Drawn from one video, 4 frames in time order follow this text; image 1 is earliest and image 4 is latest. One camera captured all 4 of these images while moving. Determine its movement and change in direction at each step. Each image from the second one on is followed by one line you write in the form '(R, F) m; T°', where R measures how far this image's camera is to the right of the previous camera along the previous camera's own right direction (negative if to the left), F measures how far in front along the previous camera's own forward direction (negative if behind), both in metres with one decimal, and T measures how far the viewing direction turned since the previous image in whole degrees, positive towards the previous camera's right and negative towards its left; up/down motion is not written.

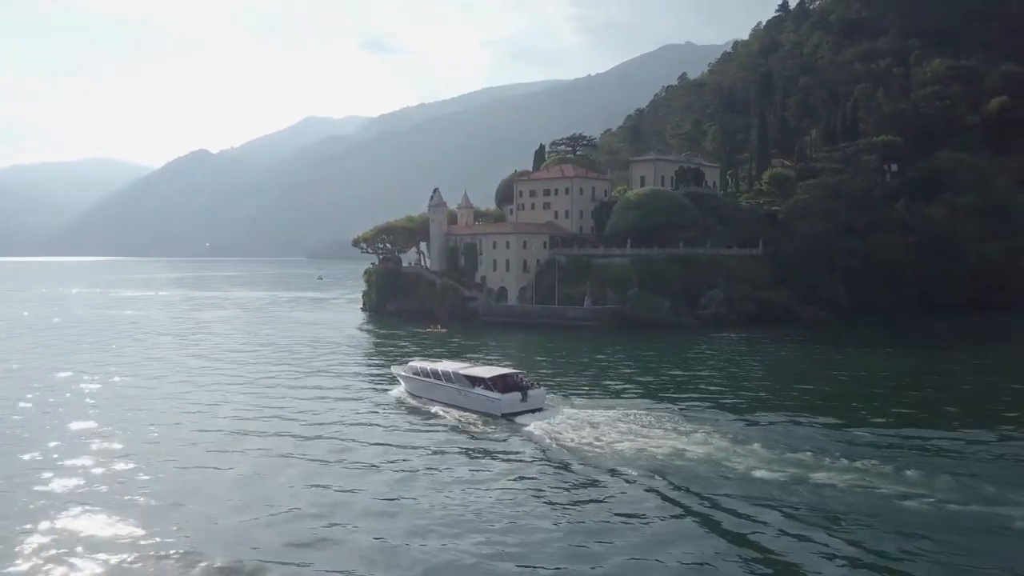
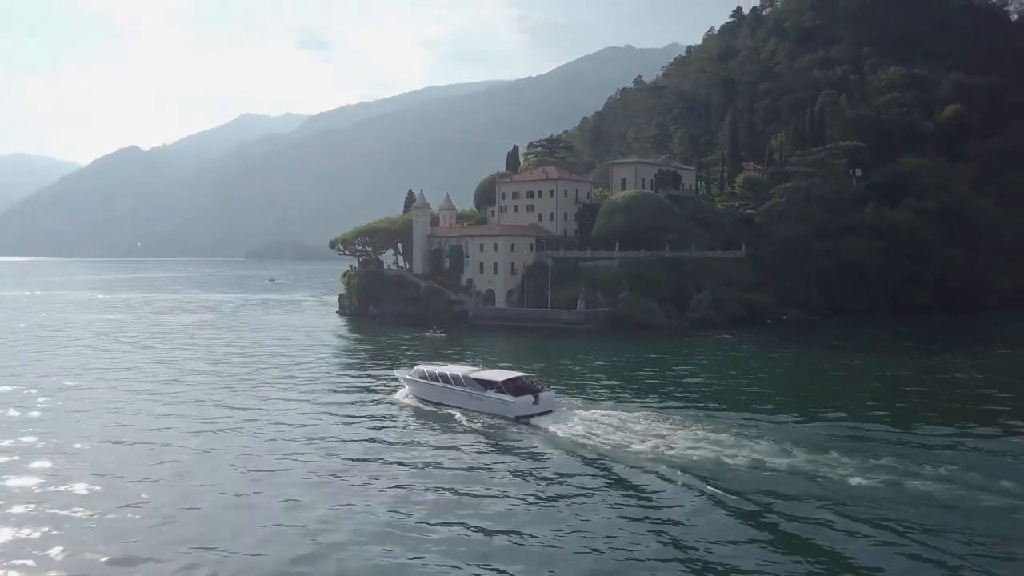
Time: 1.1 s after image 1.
(-4.2, +0.7) m; +4°
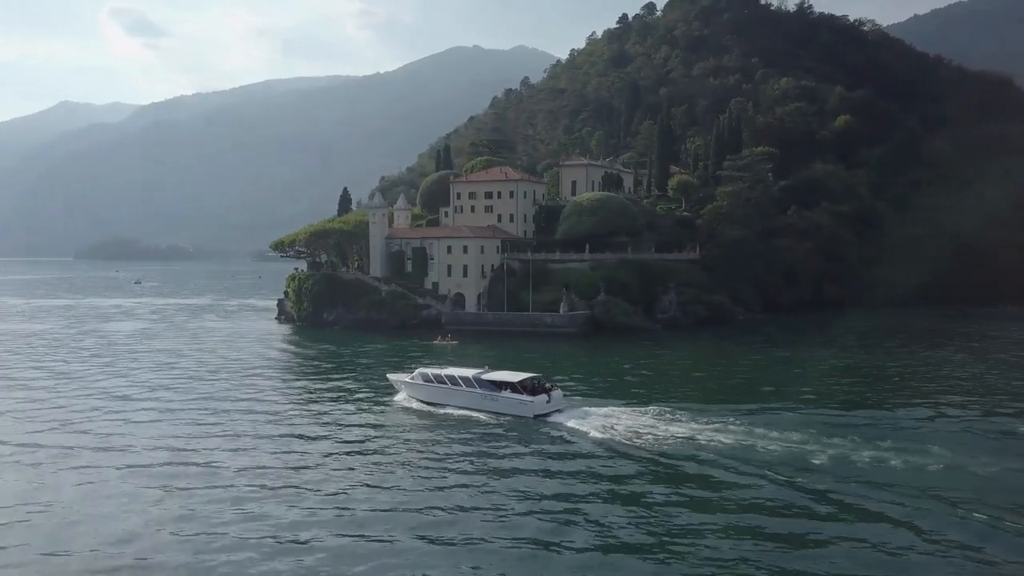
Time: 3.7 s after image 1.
(-10.5, +2.3) m; +10°
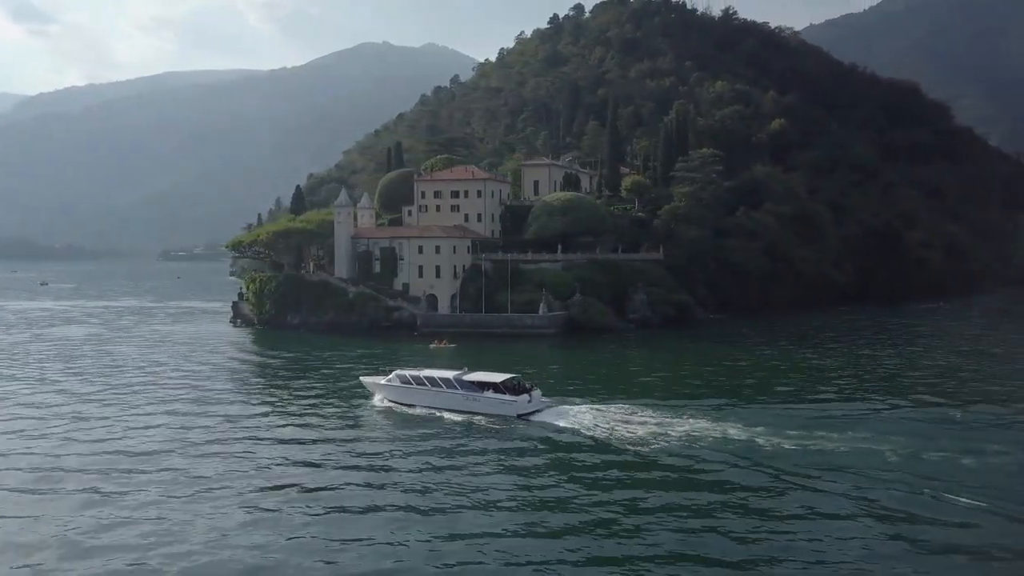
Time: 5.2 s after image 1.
(-5.4, +1.1) m; +6°
